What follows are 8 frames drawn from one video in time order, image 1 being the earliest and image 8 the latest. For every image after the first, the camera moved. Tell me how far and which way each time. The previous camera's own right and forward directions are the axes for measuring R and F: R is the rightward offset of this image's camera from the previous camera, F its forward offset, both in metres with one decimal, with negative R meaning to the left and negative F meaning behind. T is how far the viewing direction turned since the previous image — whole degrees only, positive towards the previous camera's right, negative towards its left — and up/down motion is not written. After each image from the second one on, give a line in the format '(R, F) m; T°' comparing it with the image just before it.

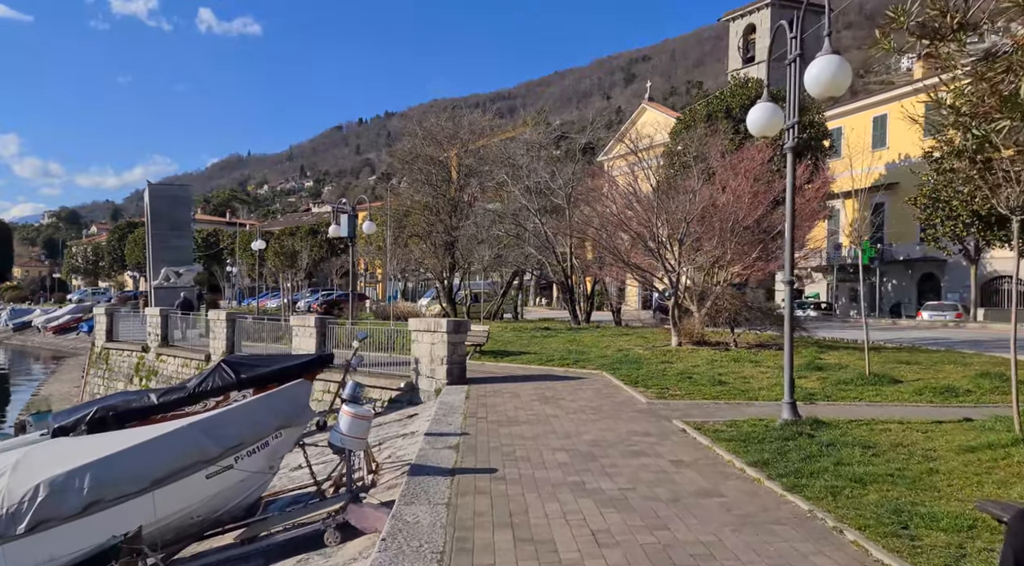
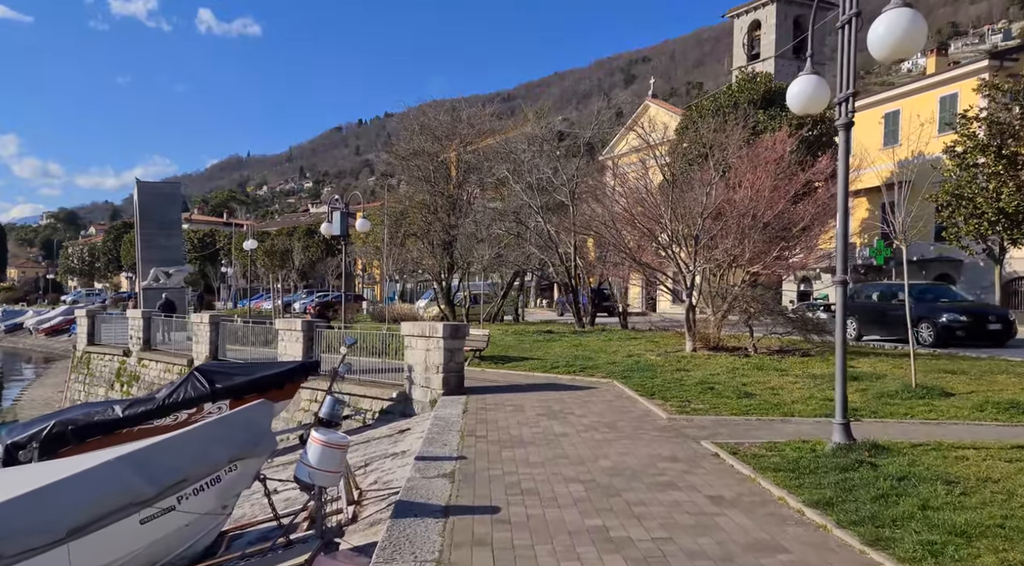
(0.0, +1.2) m; 0°
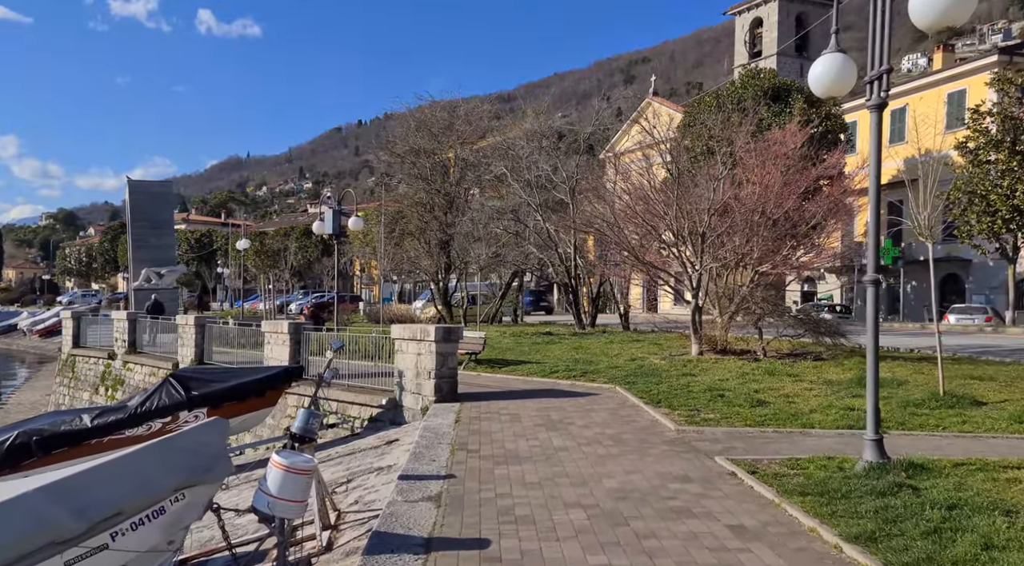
(+0.1, +0.8) m; 0°
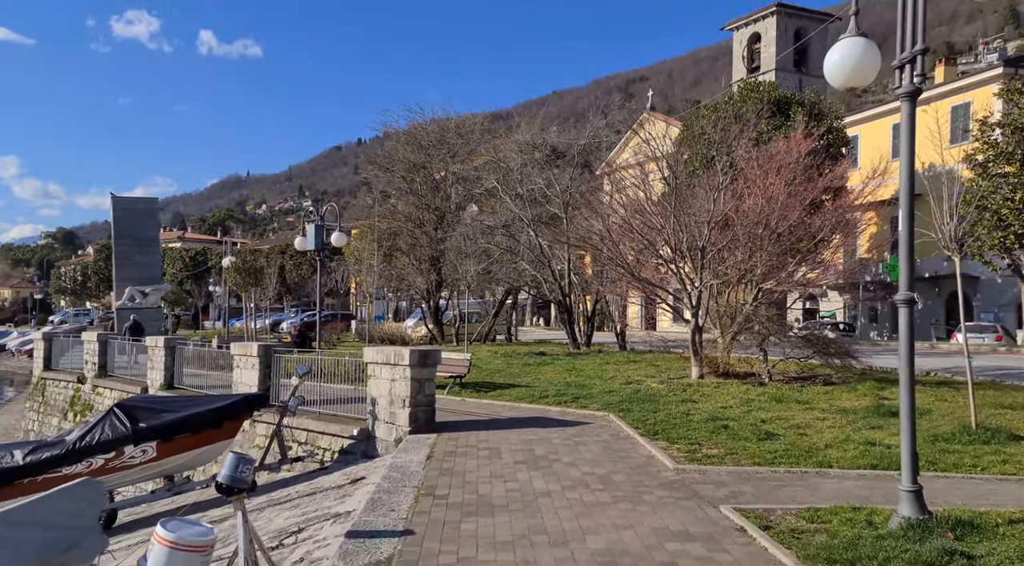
(+0.2, +1.0) m; 0°
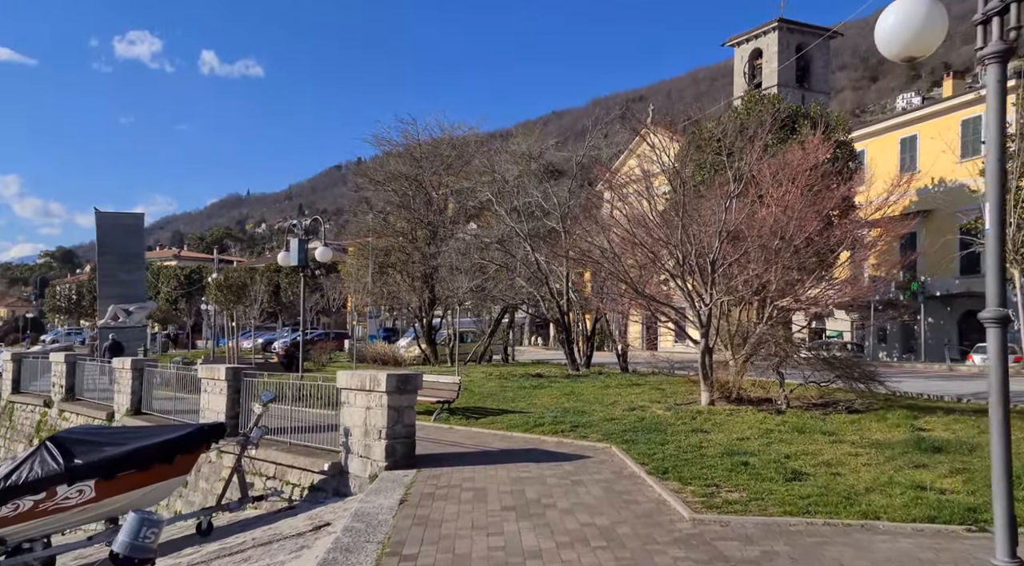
(+0.1, +1.2) m; 0°
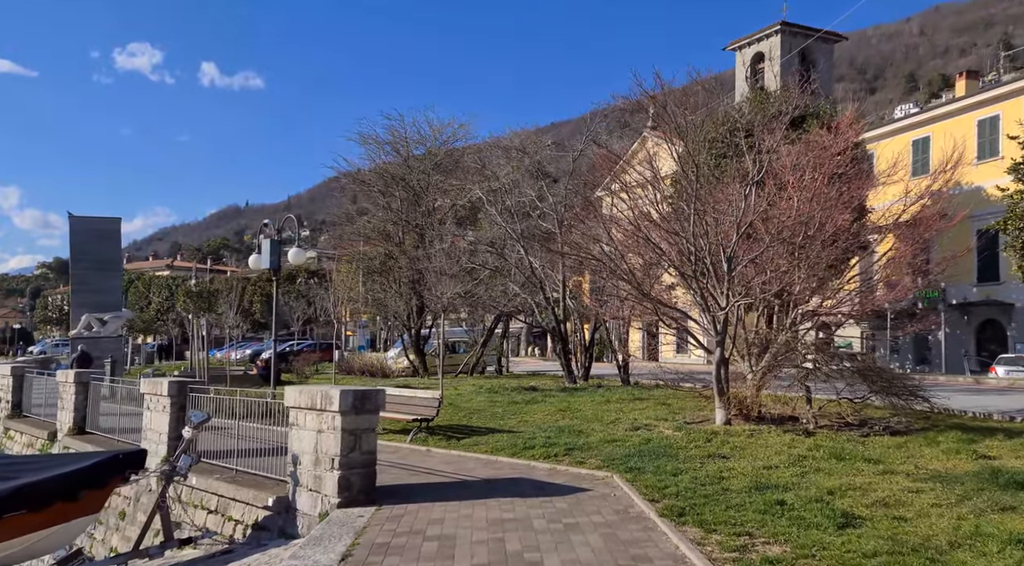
(+0.2, +1.7) m; 0°
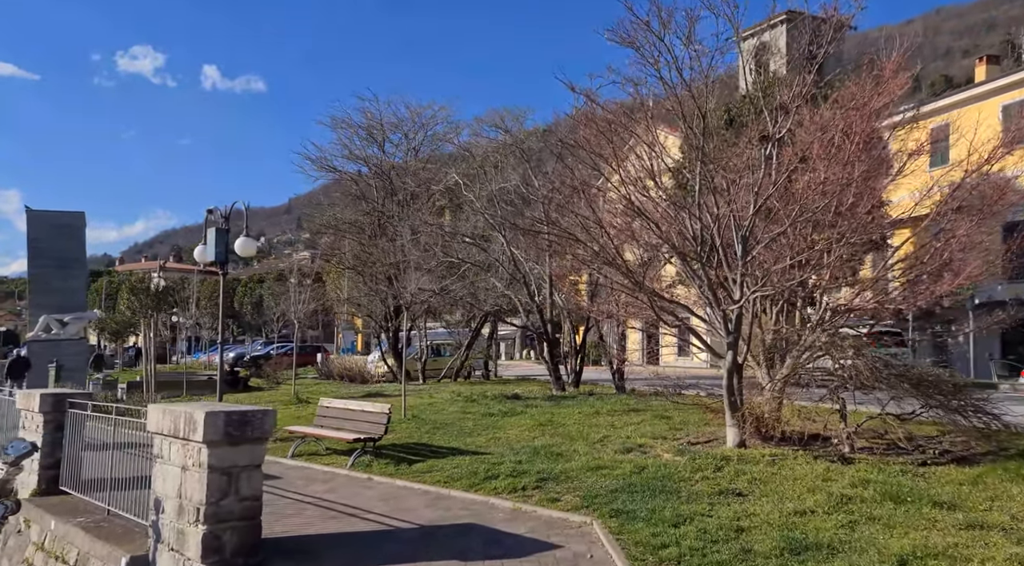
(+0.5, +2.3) m; 0°
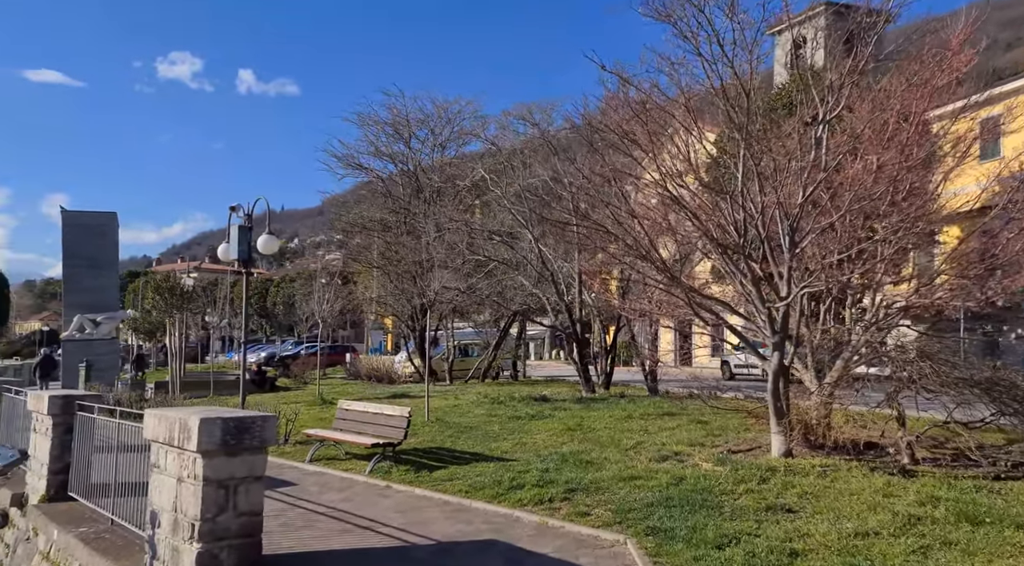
(0.0, +0.6) m; -2°
